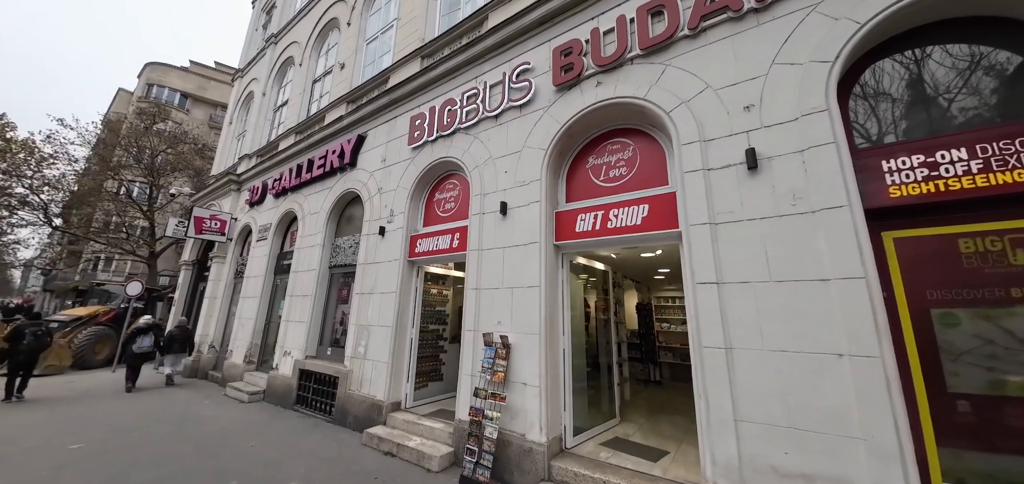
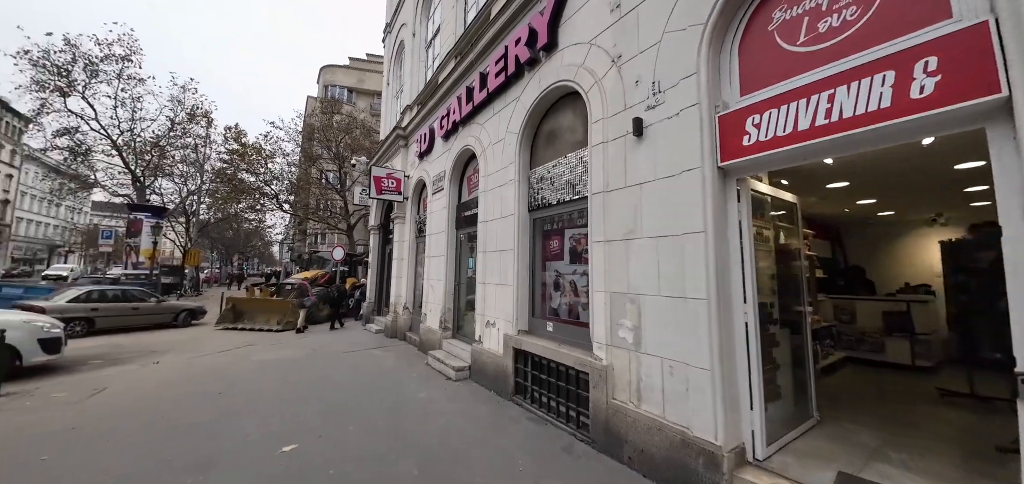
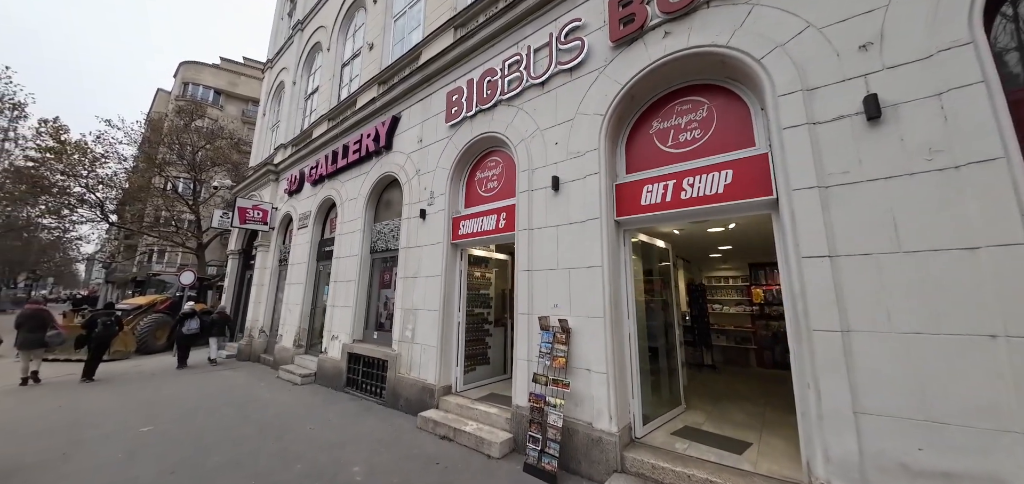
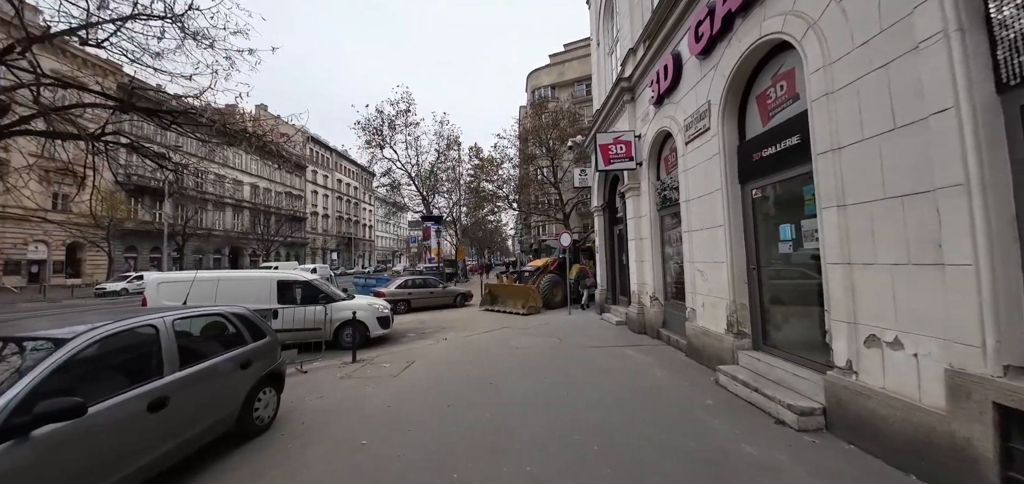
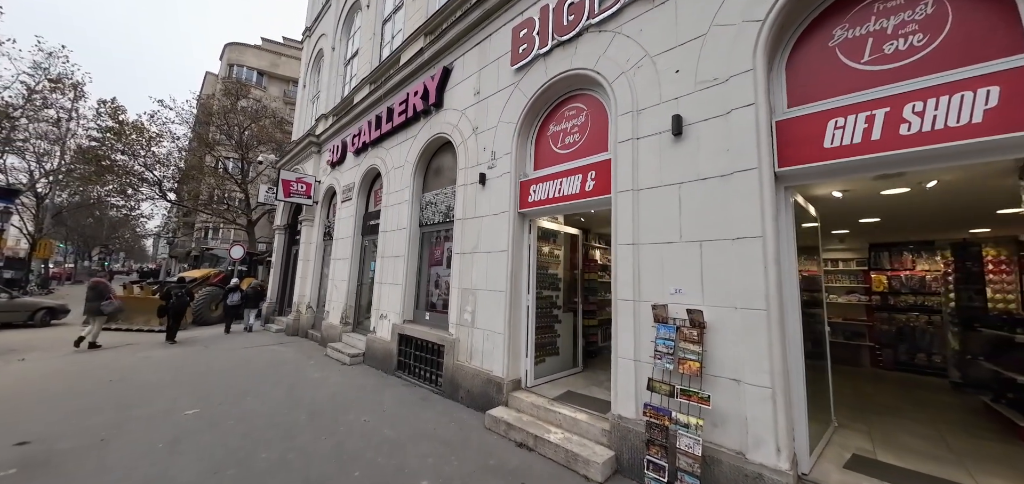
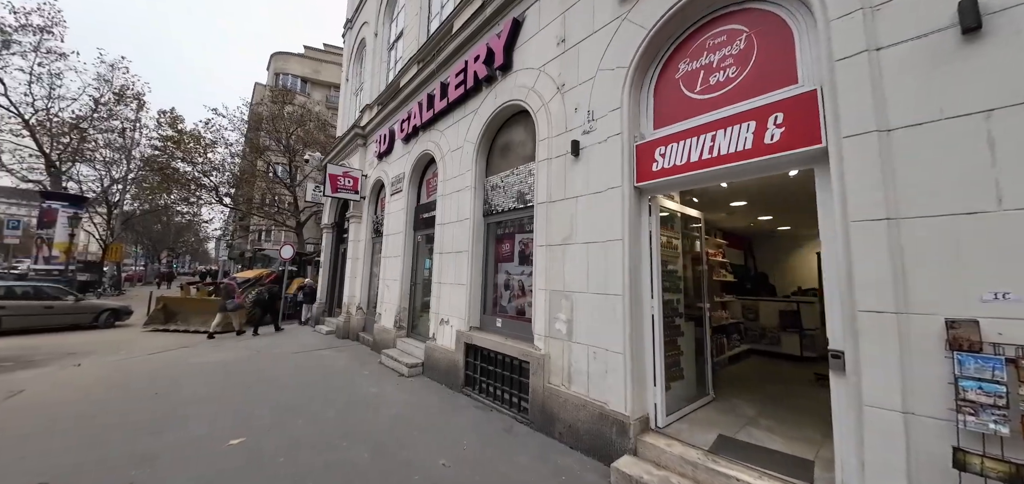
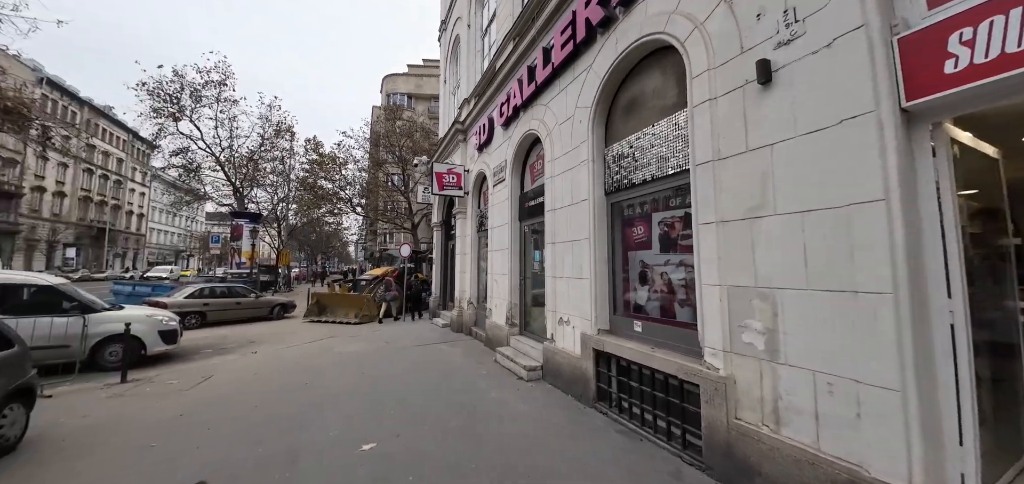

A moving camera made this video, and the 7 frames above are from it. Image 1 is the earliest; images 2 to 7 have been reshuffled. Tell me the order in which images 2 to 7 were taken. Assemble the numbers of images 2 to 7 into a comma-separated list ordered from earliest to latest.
3, 5, 6, 2, 7, 4
